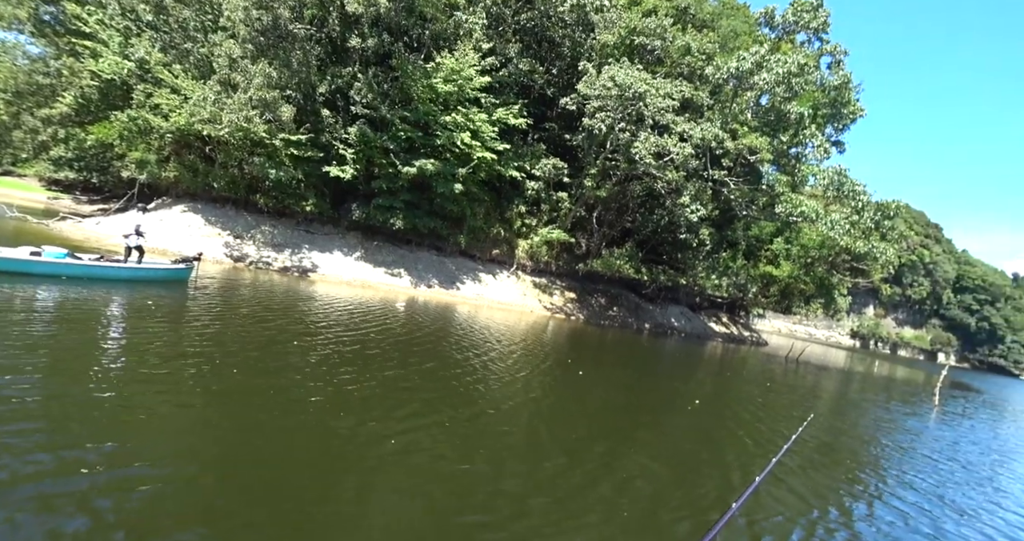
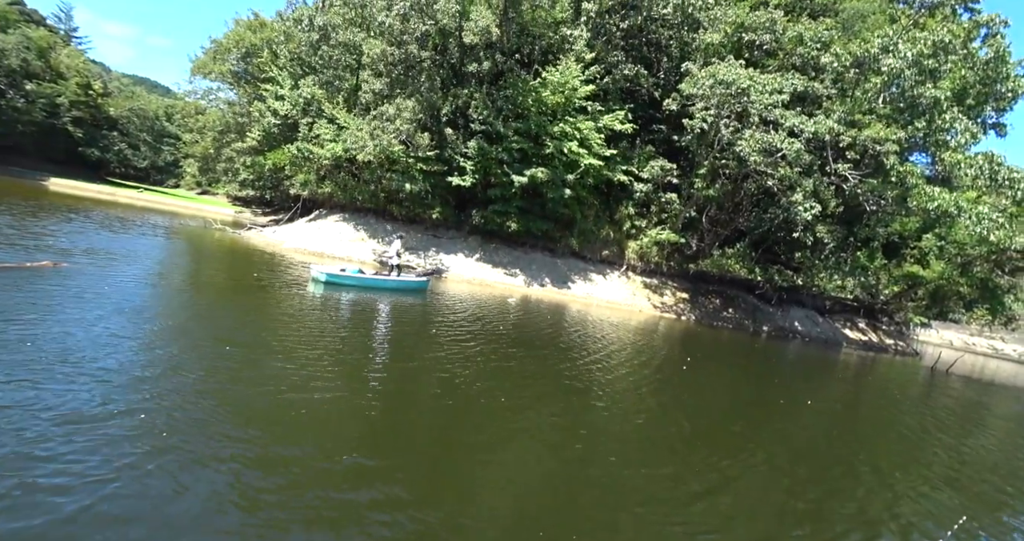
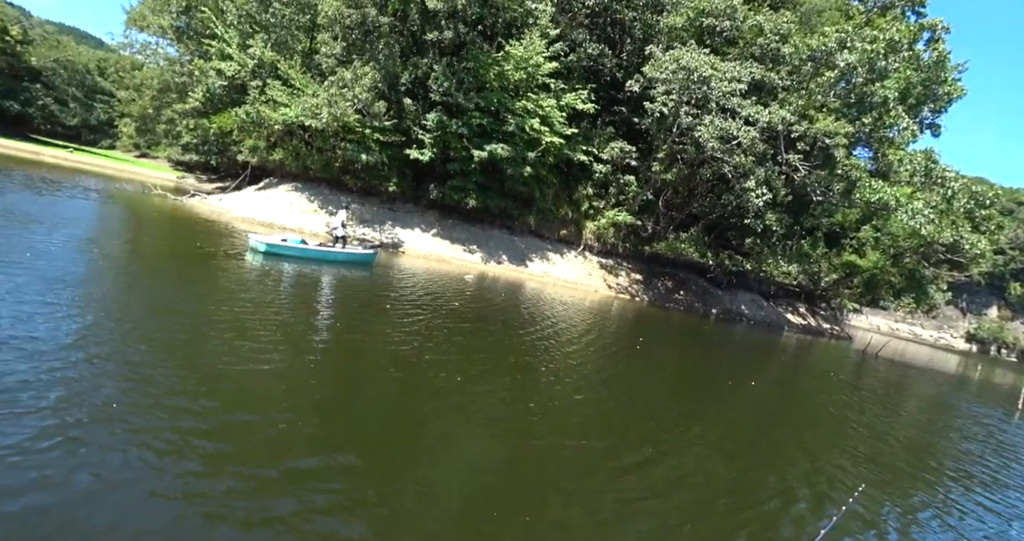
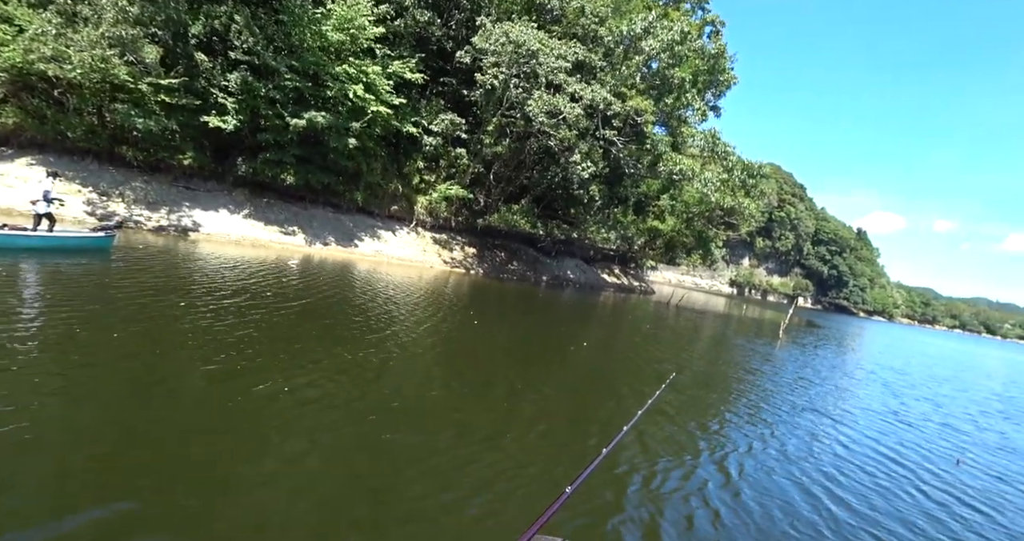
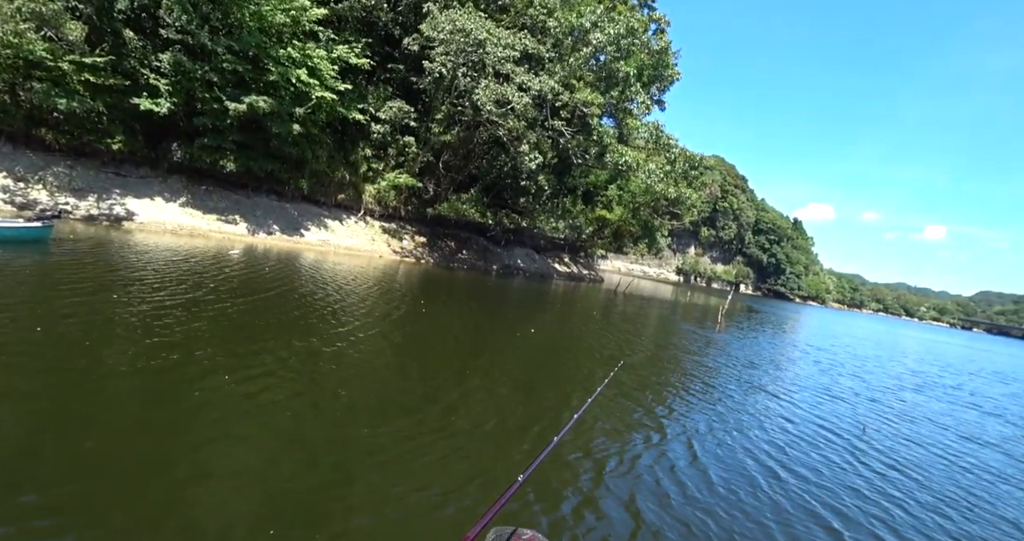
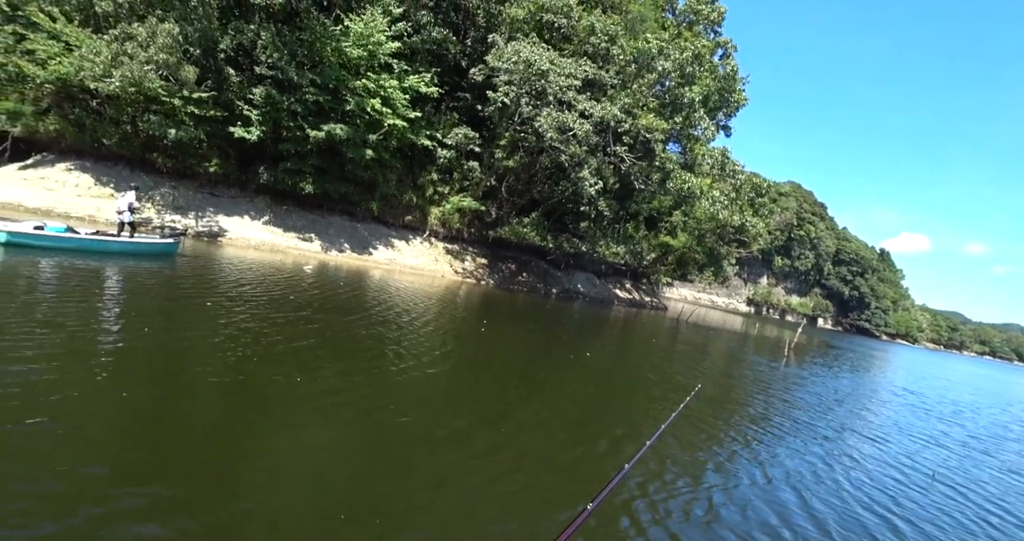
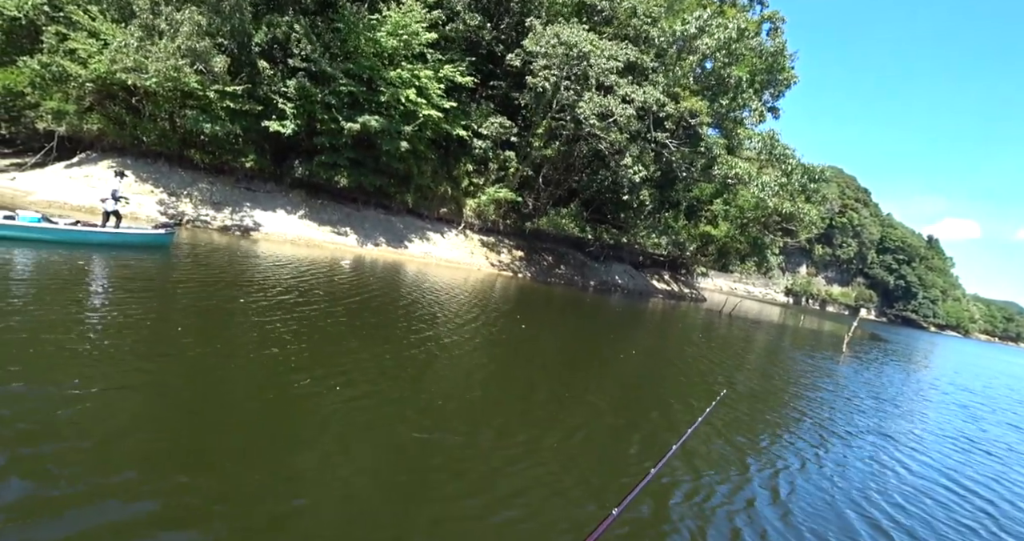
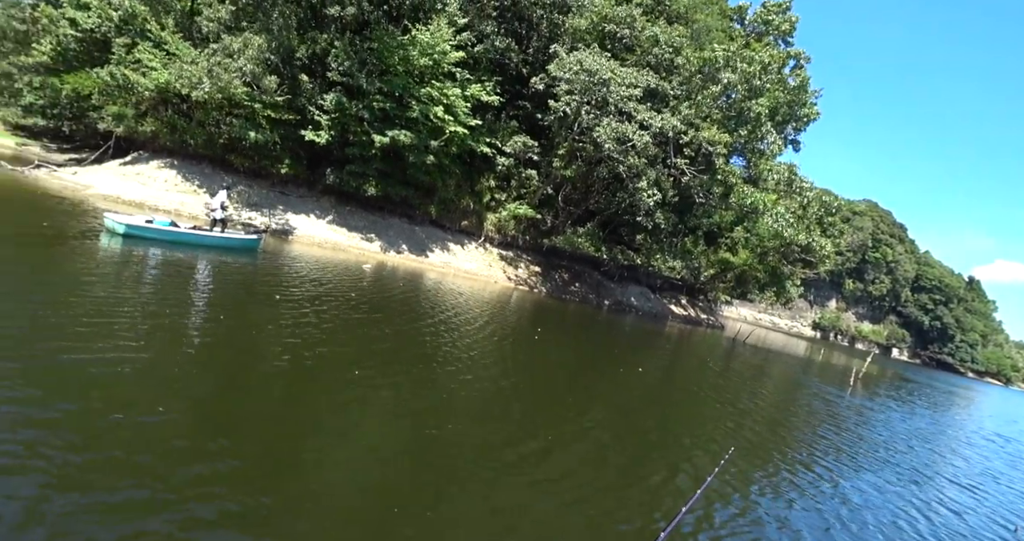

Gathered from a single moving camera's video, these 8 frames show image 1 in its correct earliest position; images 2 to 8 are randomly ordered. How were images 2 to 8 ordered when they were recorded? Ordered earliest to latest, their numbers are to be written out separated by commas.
7, 4, 5, 6, 8, 3, 2
